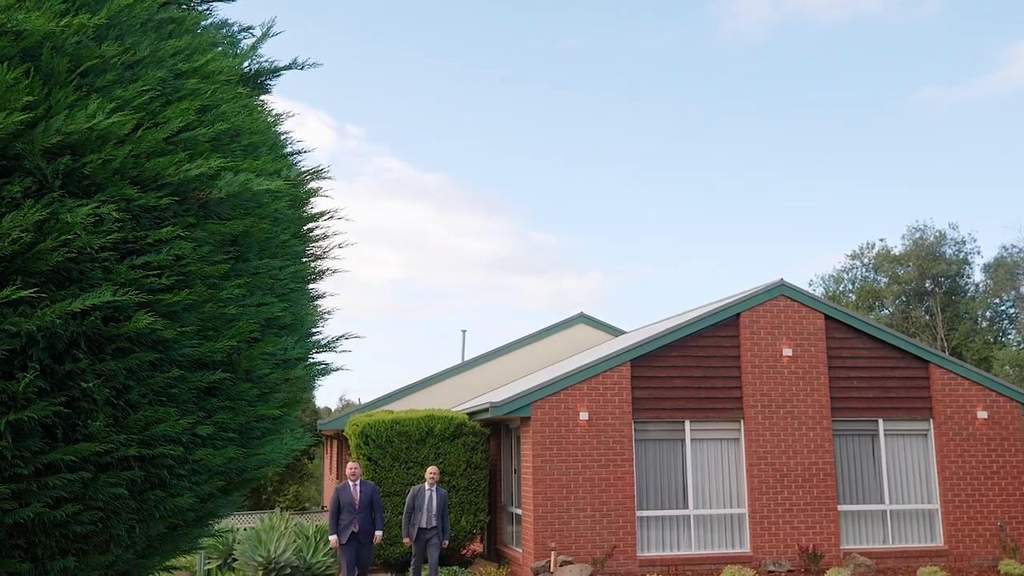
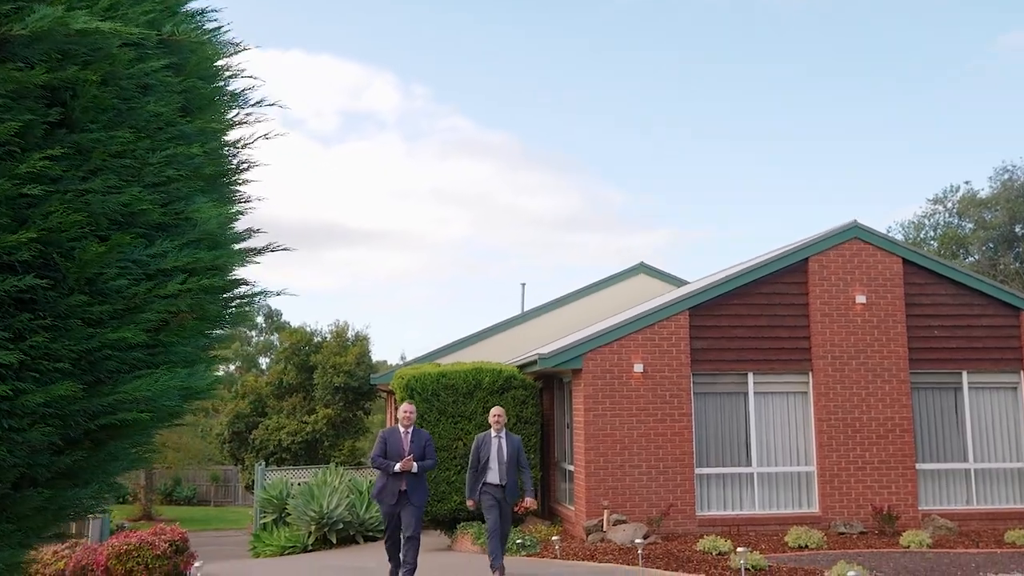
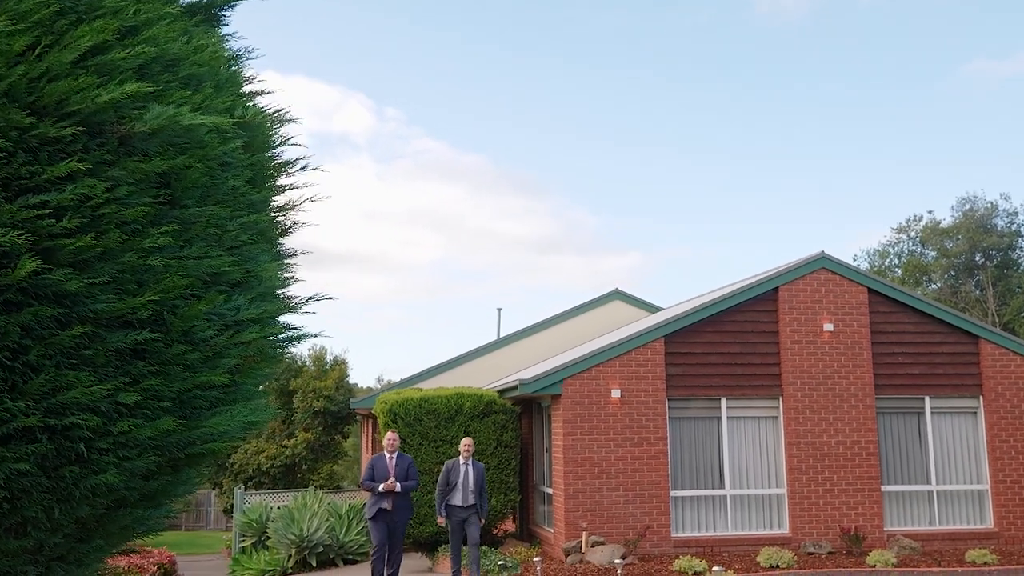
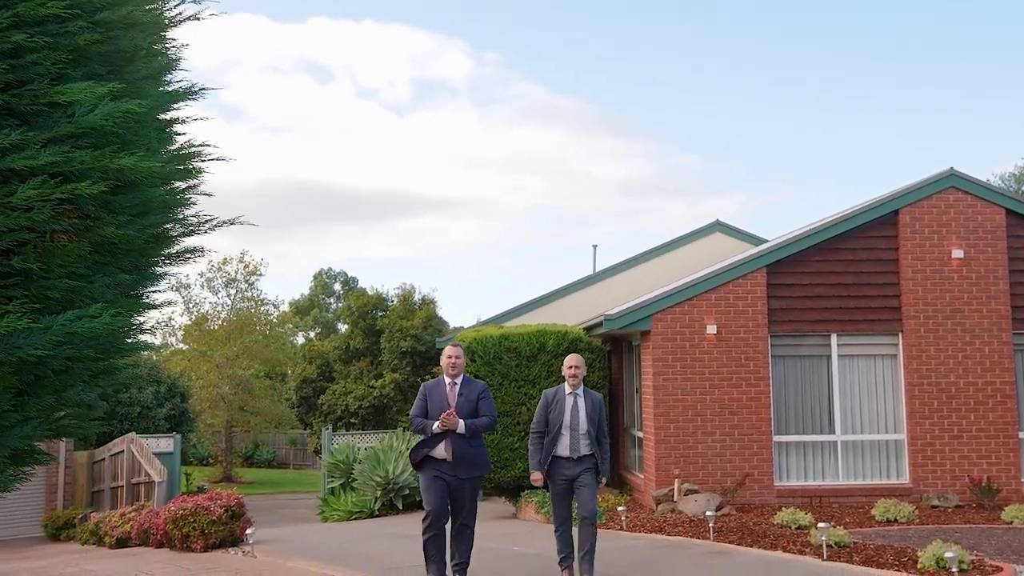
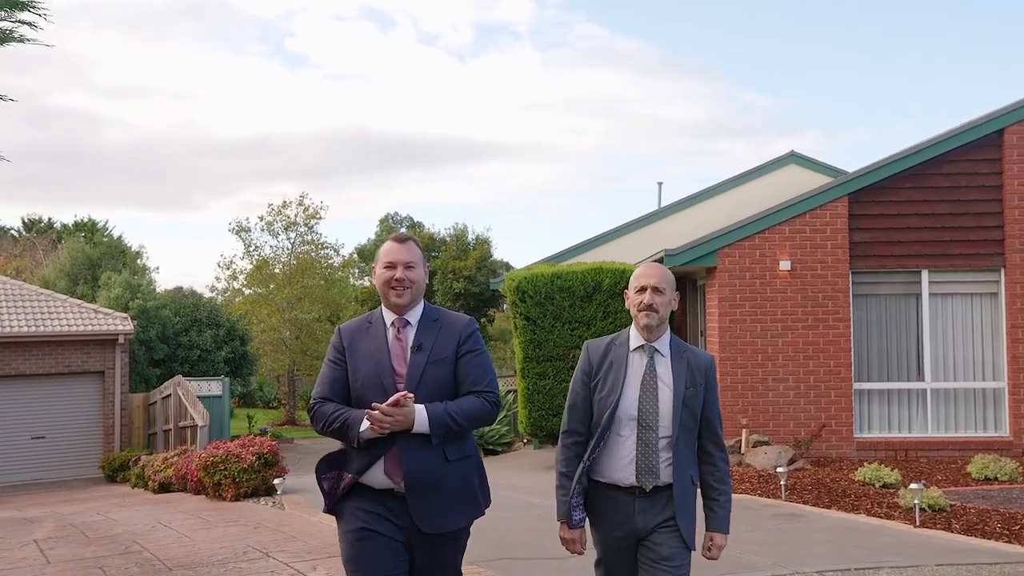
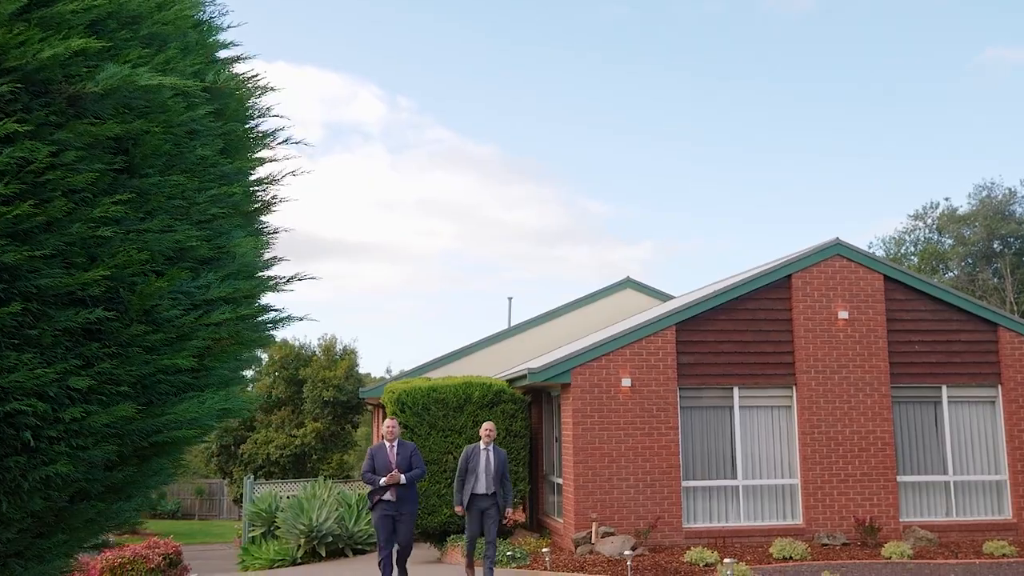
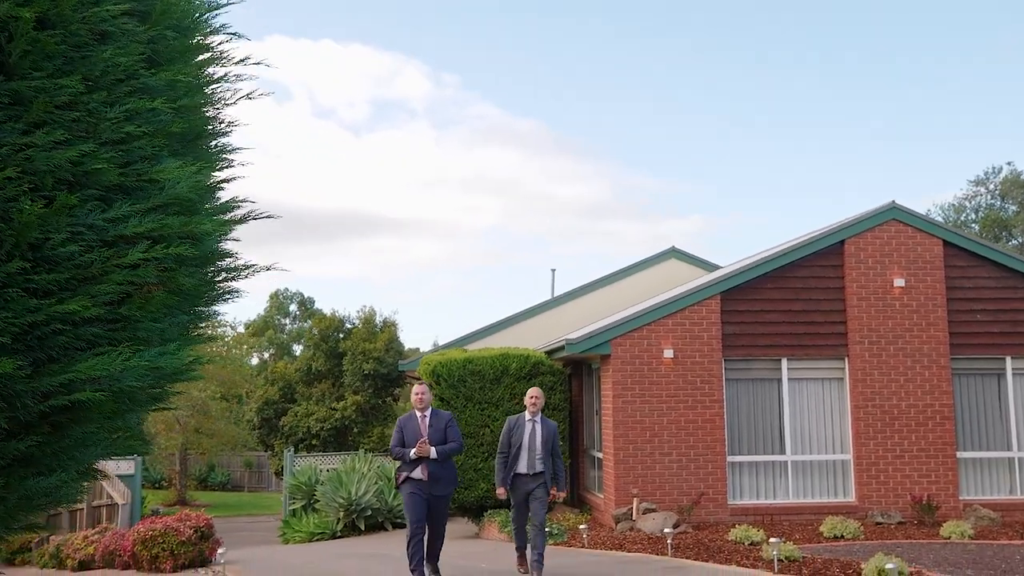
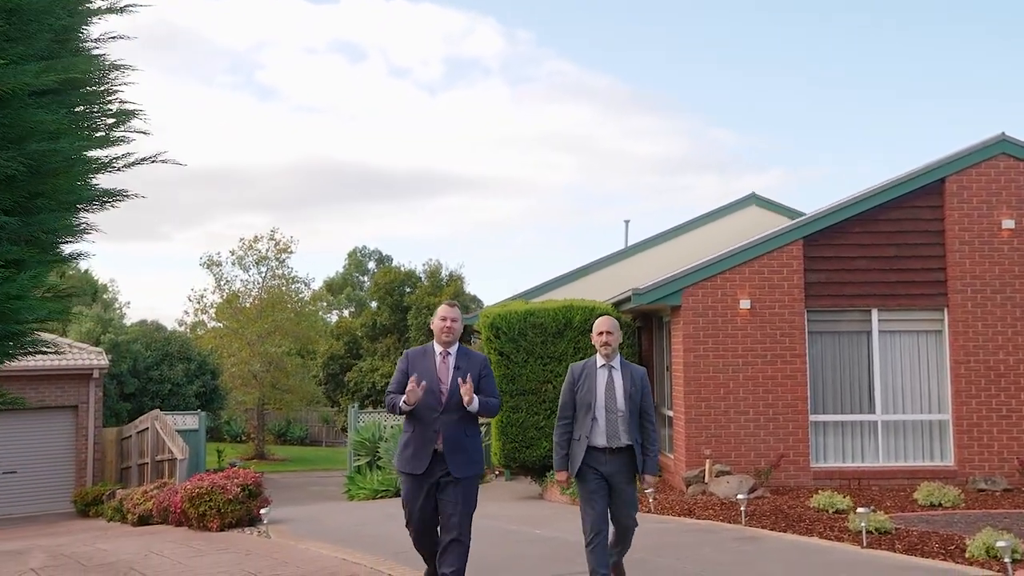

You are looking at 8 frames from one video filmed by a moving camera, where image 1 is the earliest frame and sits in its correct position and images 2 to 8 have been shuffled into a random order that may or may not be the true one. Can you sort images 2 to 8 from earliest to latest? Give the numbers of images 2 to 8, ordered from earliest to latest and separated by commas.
3, 6, 2, 7, 4, 8, 5
